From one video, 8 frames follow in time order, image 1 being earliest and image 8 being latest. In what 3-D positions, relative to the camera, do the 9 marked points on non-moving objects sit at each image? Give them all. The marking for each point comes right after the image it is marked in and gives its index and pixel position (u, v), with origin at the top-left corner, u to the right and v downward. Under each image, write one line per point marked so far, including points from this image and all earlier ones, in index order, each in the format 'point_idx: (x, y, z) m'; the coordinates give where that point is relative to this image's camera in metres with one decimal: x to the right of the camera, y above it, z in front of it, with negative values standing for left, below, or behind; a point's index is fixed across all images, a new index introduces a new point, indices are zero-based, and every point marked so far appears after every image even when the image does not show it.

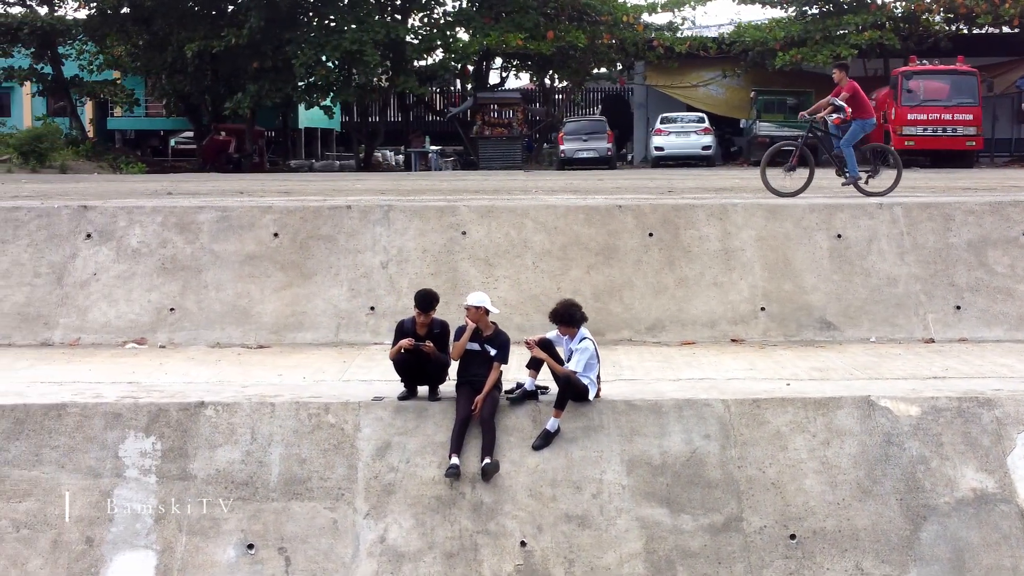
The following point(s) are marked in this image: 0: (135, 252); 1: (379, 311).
0: (-2.6, +0.2, +8.1) m
1: (-0.9, -0.1, +7.9) m
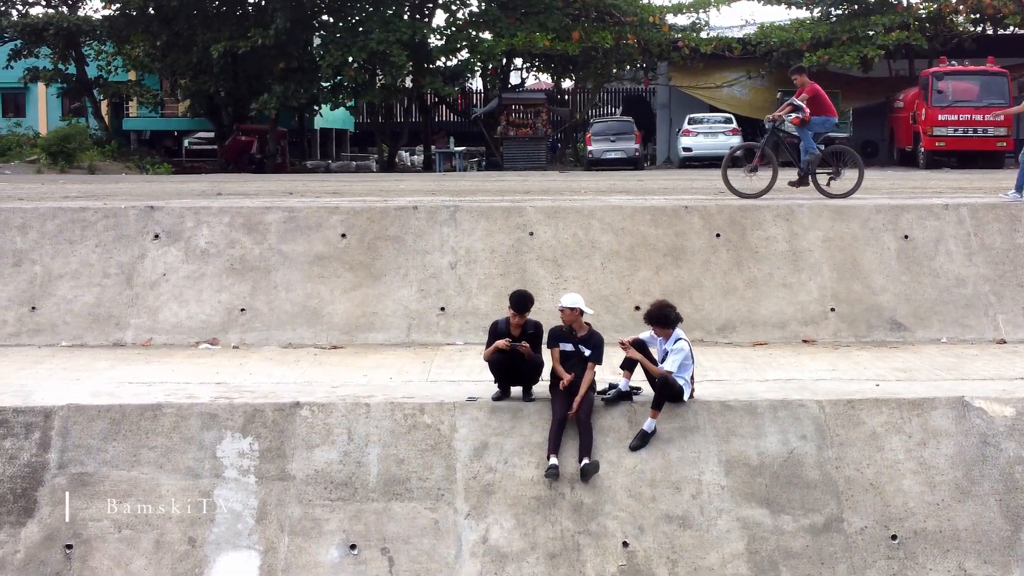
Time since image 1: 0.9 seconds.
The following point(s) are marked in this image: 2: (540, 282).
0: (-2.1, +0.2, +8.1) m
1: (-0.4, -0.2, +7.9) m
2: (+0.2, 0.0, +8.0) m
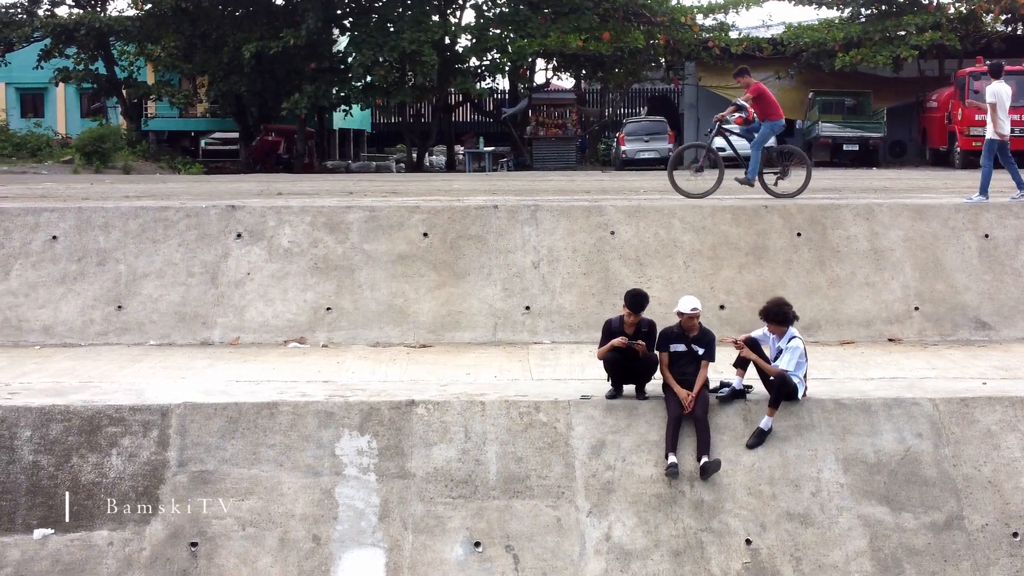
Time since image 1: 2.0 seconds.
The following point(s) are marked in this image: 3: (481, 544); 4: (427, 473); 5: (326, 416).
0: (-1.5, +0.2, +8.1) m
1: (+0.2, -0.1, +7.9) m
2: (+0.8, +0.1, +8.0) m
3: (-0.1, -1.2, +5.4) m
4: (-0.4, -0.9, +5.6) m
5: (-0.9, -0.6, +5.8) m
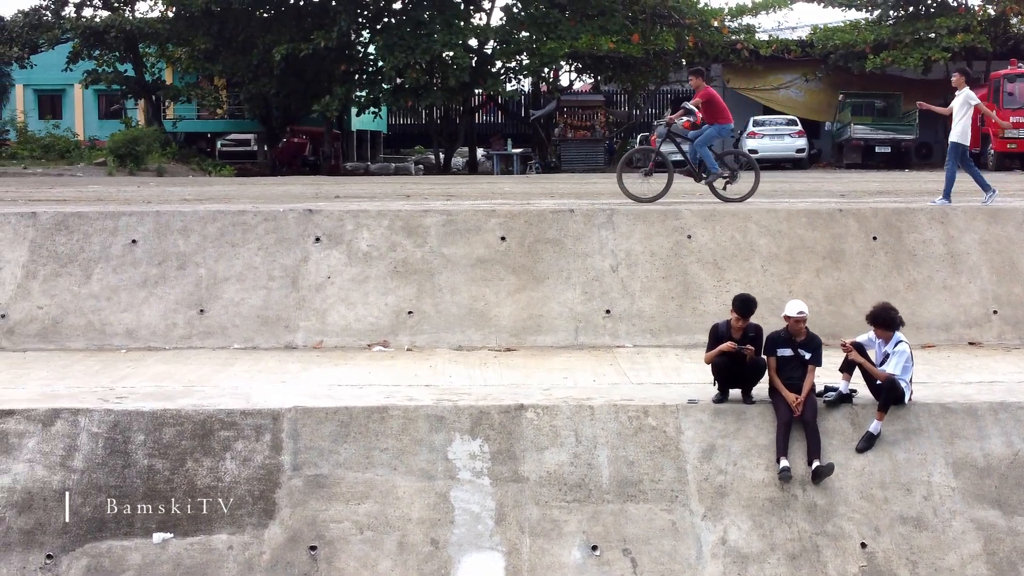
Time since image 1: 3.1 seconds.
0: (-1.0, +0.2, +8.2) m
1: (+0.7, -0.2, +7.9) m
2: (+1.3, 0.0, +8.0) m
3: (+0.4, -1.2, +5.5) m
4: (+0.1, -0.9, +5.7) m
5: (-0.4, -0.6, +5.8) m
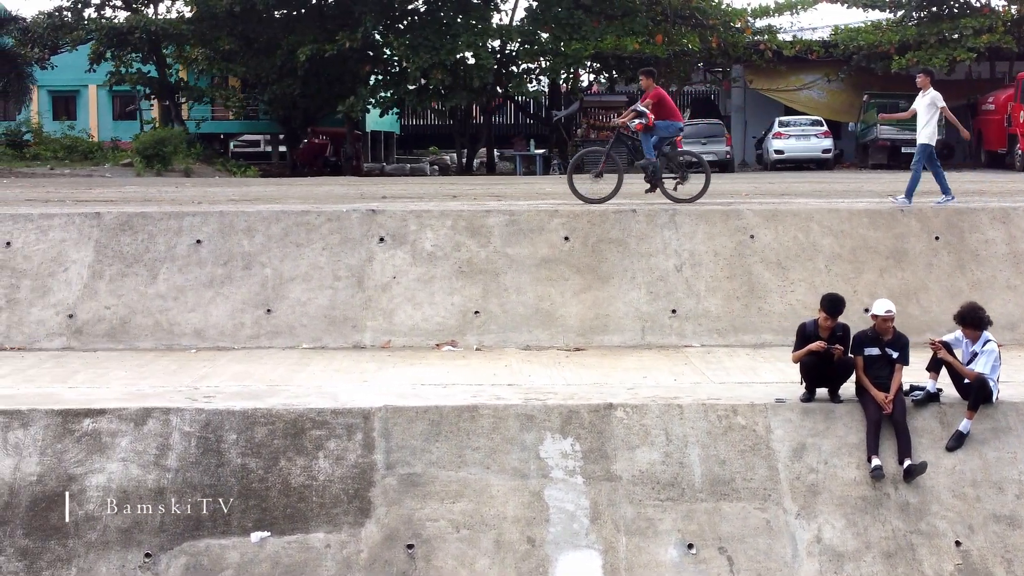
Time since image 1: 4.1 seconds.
0: (-0.6, +0.2, +8.2) m
1: (+1.1, -0.2, +8.0) m
2: (+1.7, 0.0, +8.1) m
3: (+0.8, -1.2, +5.5) m
4: (+0.6, -0.9, +5.7) m
5: (+0.1, -0.6, +5.8) m
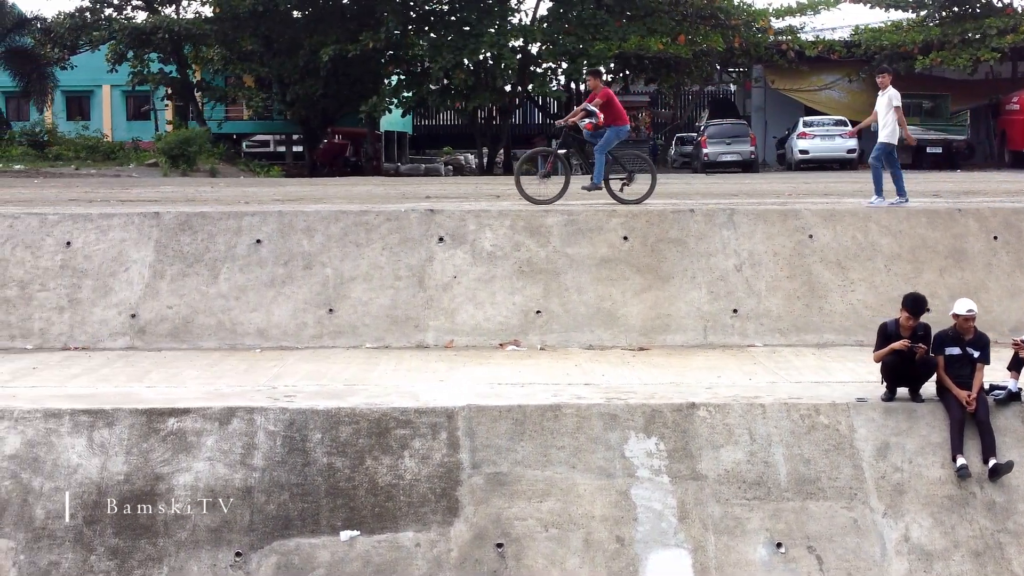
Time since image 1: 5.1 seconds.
0: (-0.1, +0.2, +8.2) m
1: (+1.5, -0.2, +8.0) m
2: (+2.1, 0.0, +8.1) m
3: (+1.2, -1.2, +5.5) m
4: (+1.0, -0.9, +5.7) m
5: (+0.5, -0.6, +5.8) m
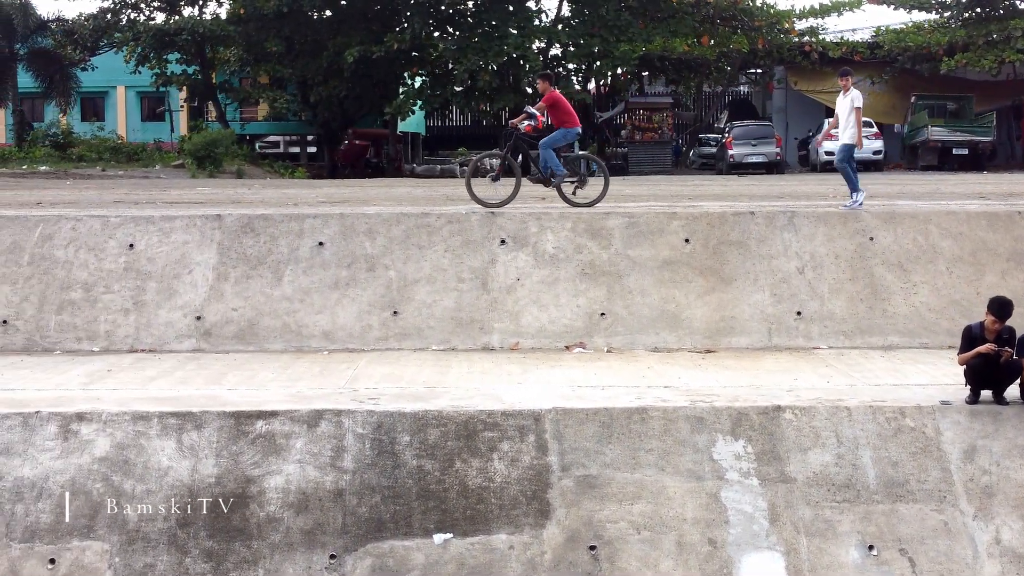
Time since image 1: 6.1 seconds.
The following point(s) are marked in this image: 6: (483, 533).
0: (+0.3, +0.2, +8.2) m
1: (+2.0, -0.2, +8.0) m
2: (+2.6, 0.0, +8.1) m
3: (+1.7, -1.2, +5.5) m
4: (+1.4, -0.9, +5.7) m
5: (+0.9, -0.7, +5.8) m
6: (-0.1, -1.1, +5.5) m
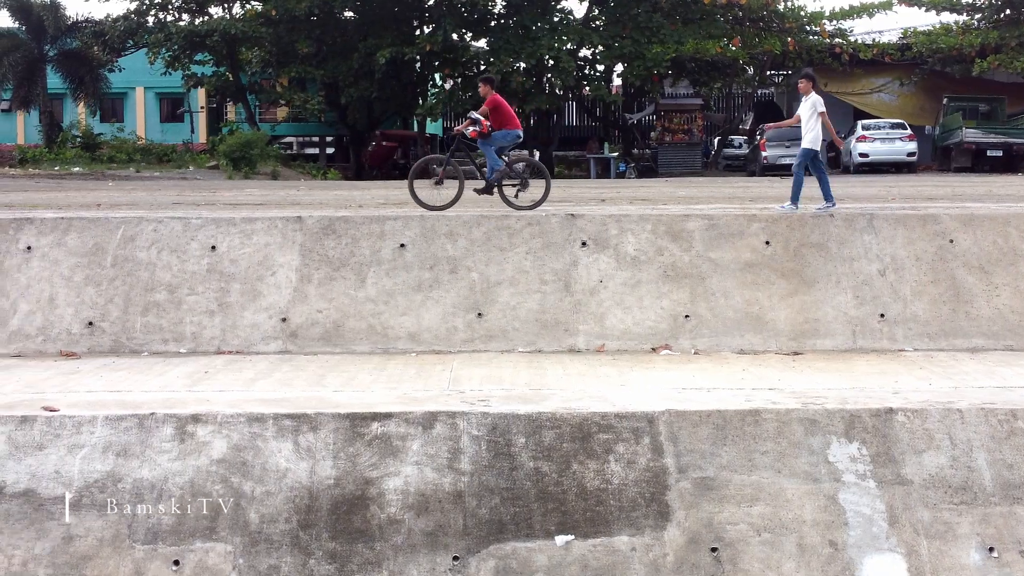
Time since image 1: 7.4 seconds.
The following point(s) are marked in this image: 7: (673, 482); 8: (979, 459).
0: (+0.8, +0.2, +8.2) m
1: (+2.5, -0.2, +8.0) m
2: (+3.1, 0.0, +8.1) m
3: (+2.2, -1.2, +5.5) m
4: (+2.0, -0.9, +5.7) m
5: (+1.5, -0.7, +5.9) m
6: (+0.4, -1.2, +5.6) m
7: (+0.8, -0.9, +5.7) m
8: (+2.3, -0.8, +5.8) m
